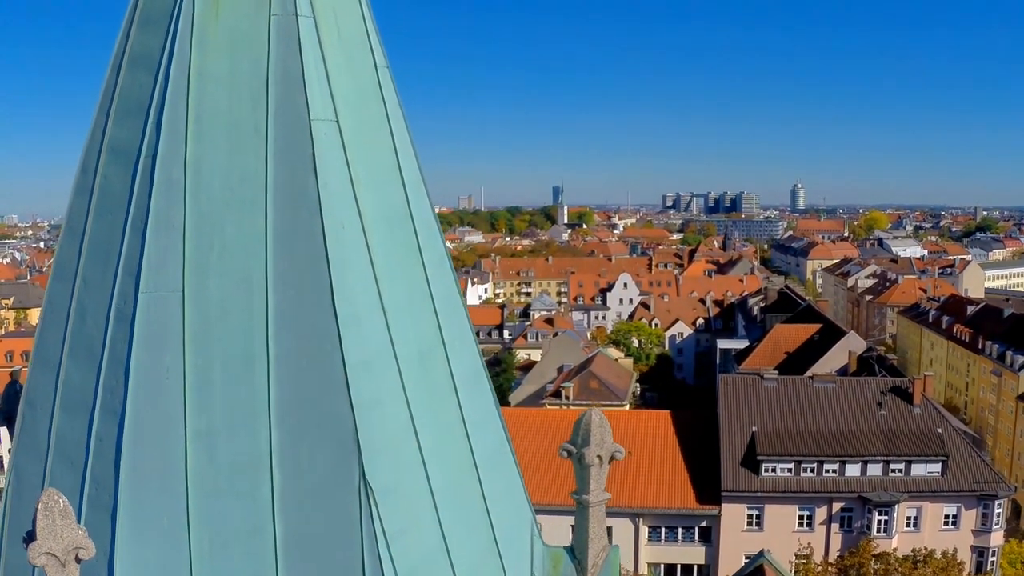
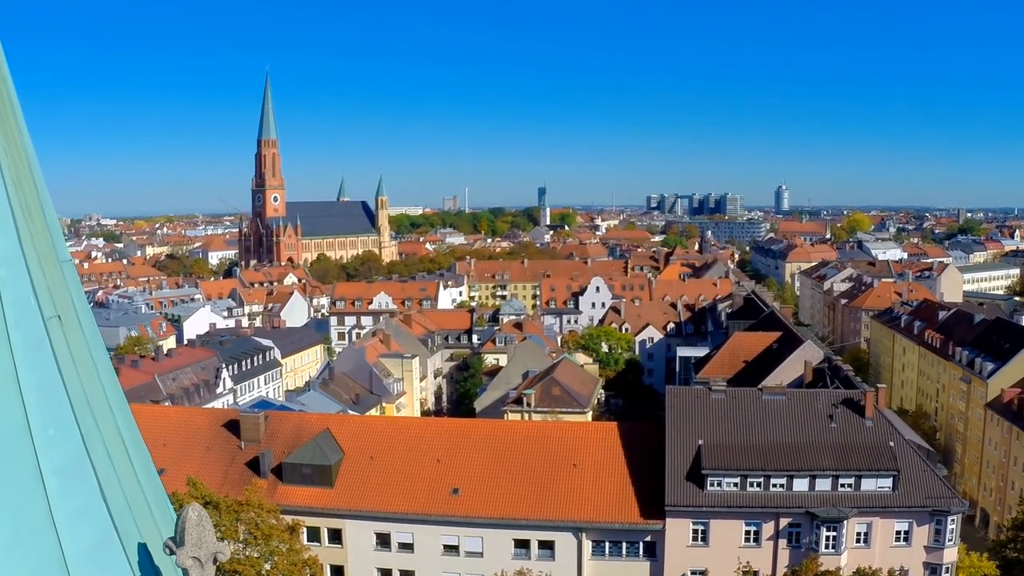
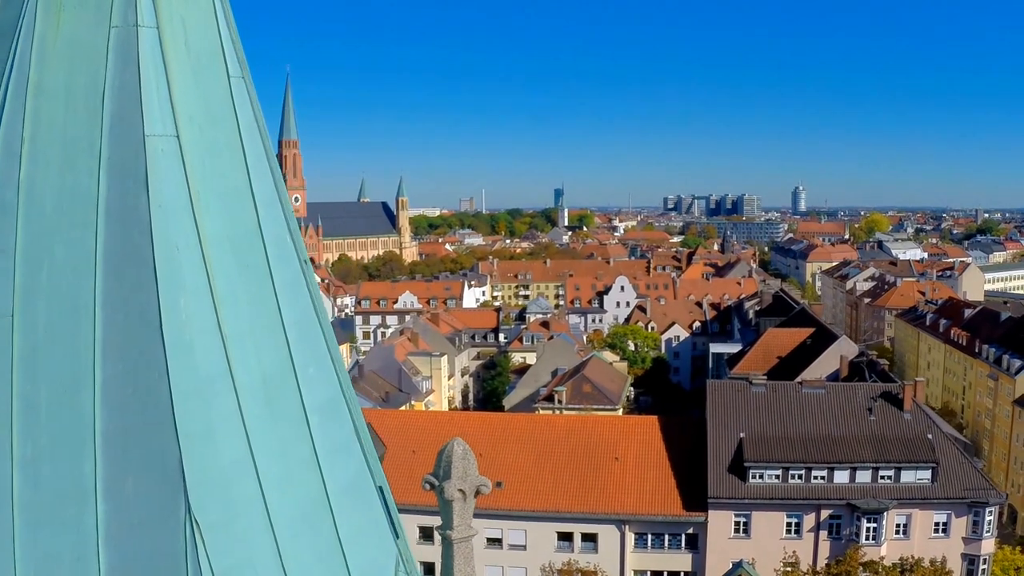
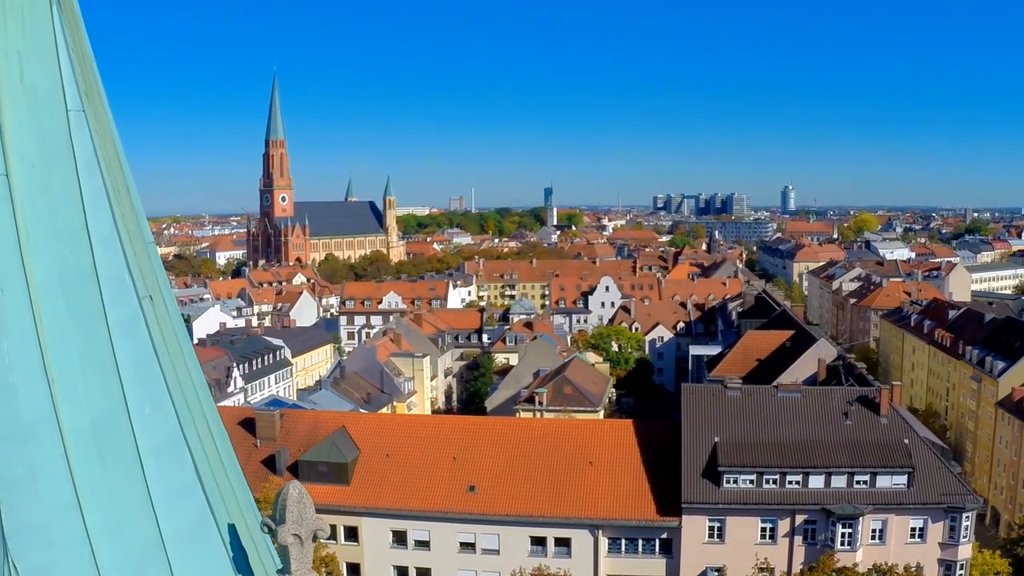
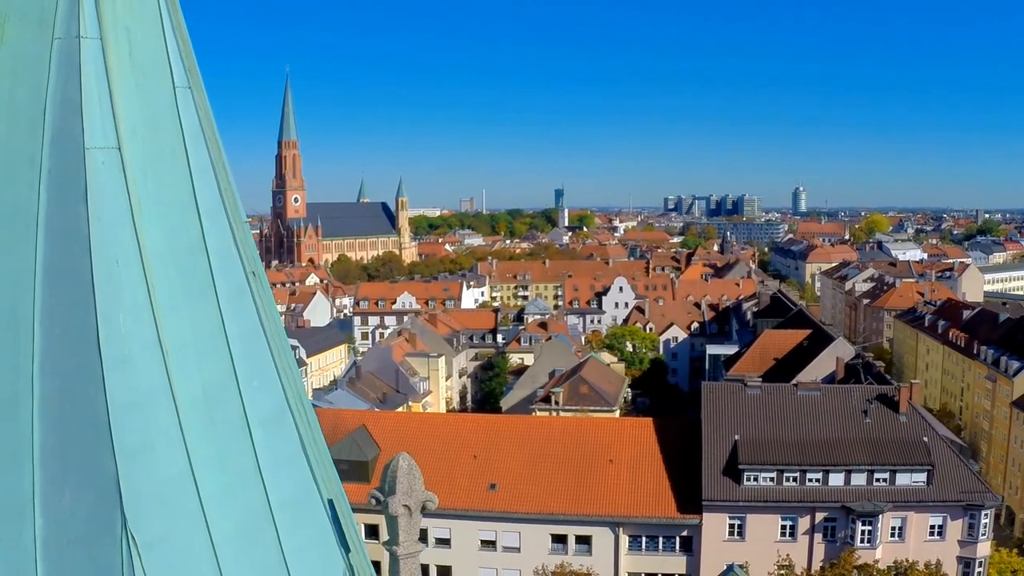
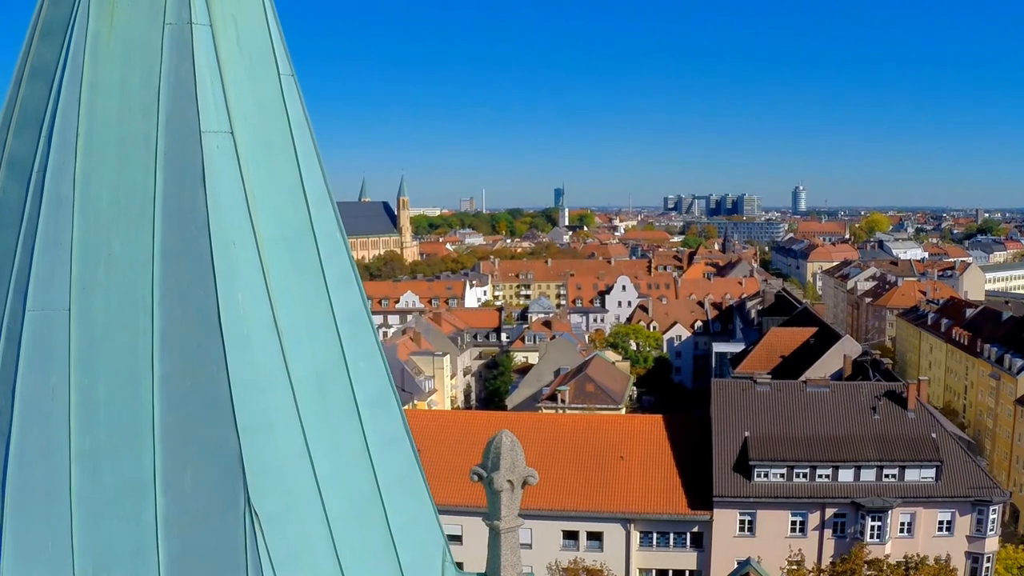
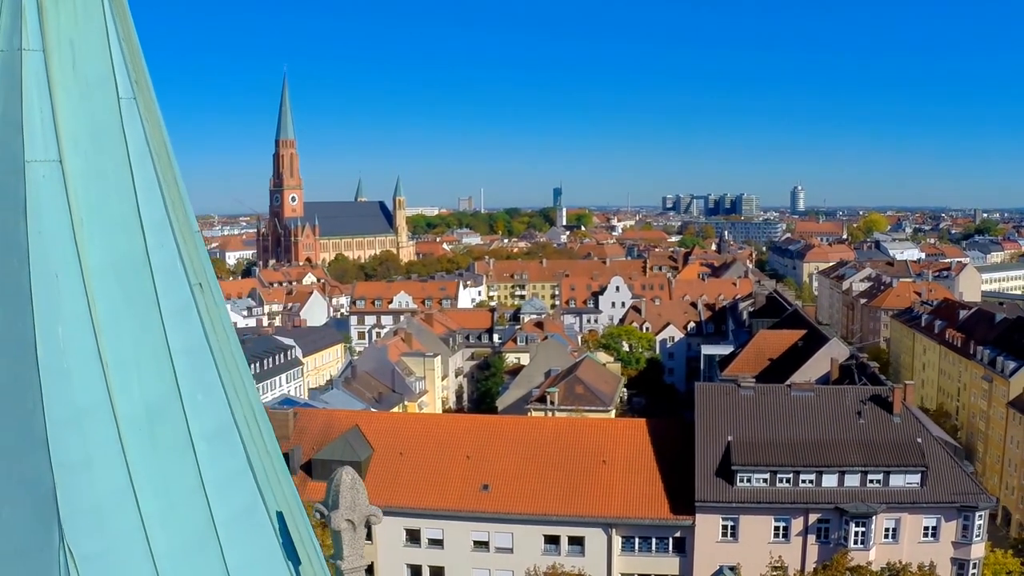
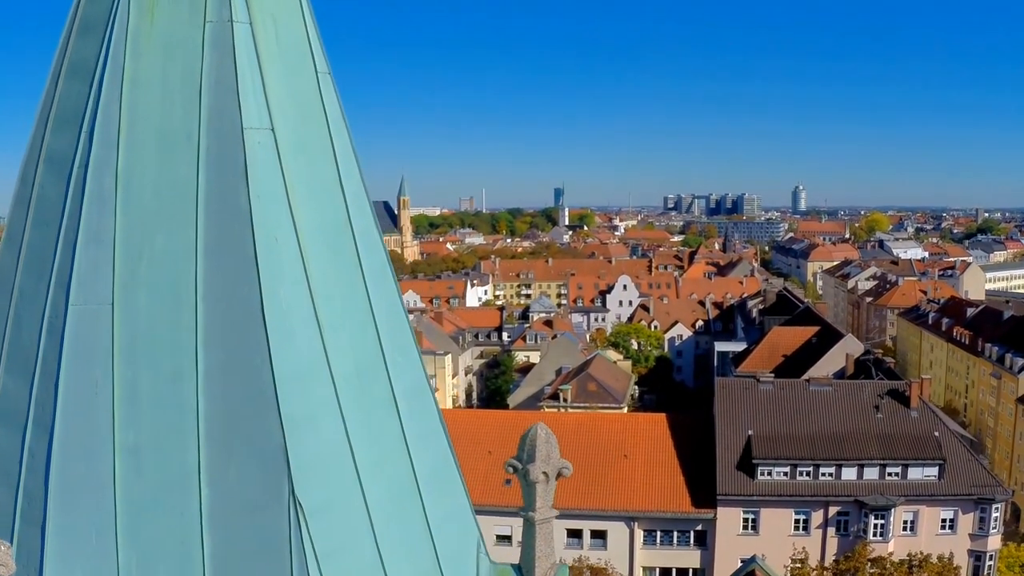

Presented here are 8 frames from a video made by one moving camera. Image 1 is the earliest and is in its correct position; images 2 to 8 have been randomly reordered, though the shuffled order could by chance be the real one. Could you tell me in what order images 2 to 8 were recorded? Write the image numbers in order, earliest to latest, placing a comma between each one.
8, 6, 3, 5, 7, 4, 2
